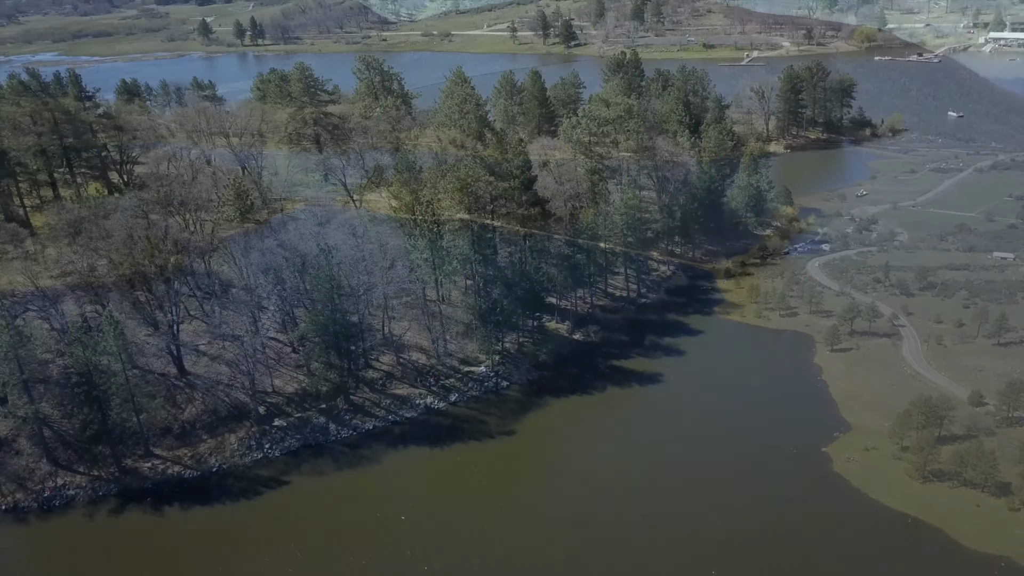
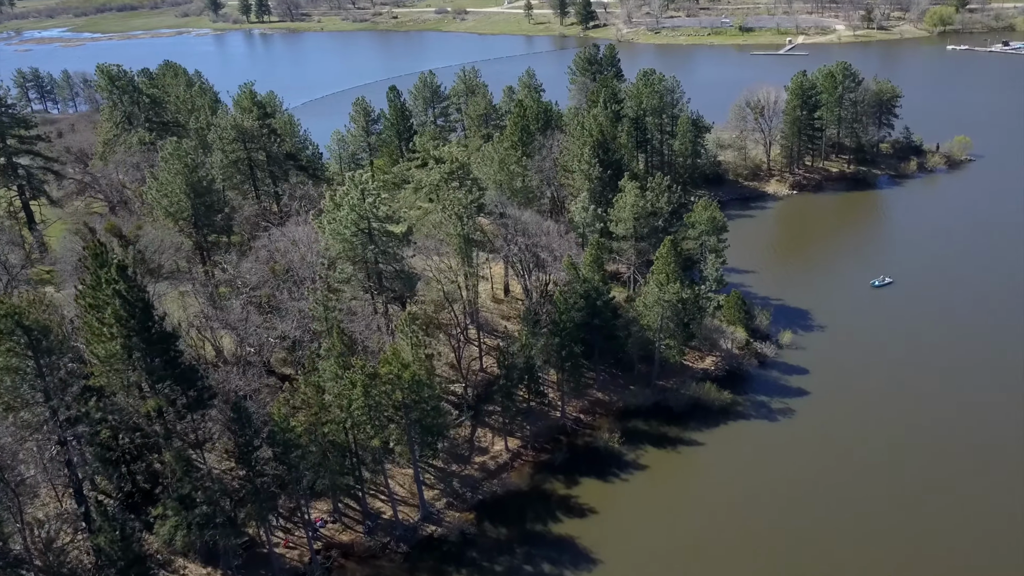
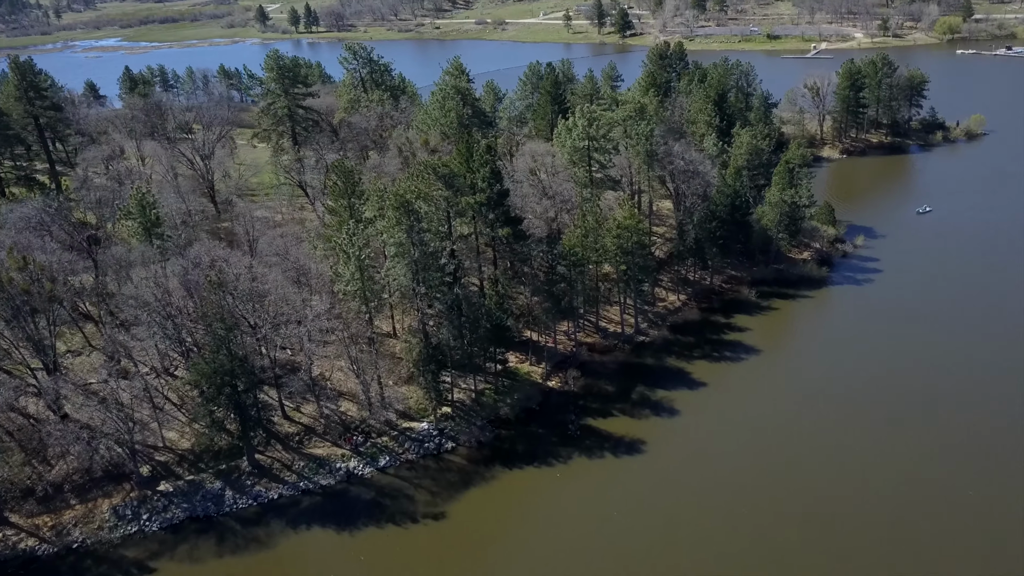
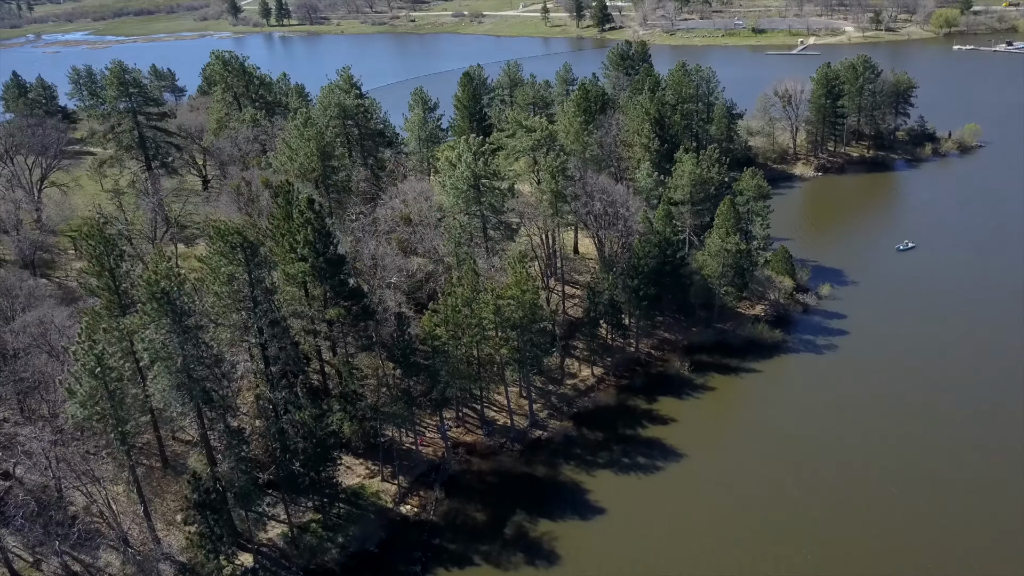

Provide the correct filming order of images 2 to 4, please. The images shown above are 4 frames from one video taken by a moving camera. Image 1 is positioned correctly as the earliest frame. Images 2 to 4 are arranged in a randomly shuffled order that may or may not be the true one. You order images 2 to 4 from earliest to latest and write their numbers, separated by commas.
3, 4, 2
